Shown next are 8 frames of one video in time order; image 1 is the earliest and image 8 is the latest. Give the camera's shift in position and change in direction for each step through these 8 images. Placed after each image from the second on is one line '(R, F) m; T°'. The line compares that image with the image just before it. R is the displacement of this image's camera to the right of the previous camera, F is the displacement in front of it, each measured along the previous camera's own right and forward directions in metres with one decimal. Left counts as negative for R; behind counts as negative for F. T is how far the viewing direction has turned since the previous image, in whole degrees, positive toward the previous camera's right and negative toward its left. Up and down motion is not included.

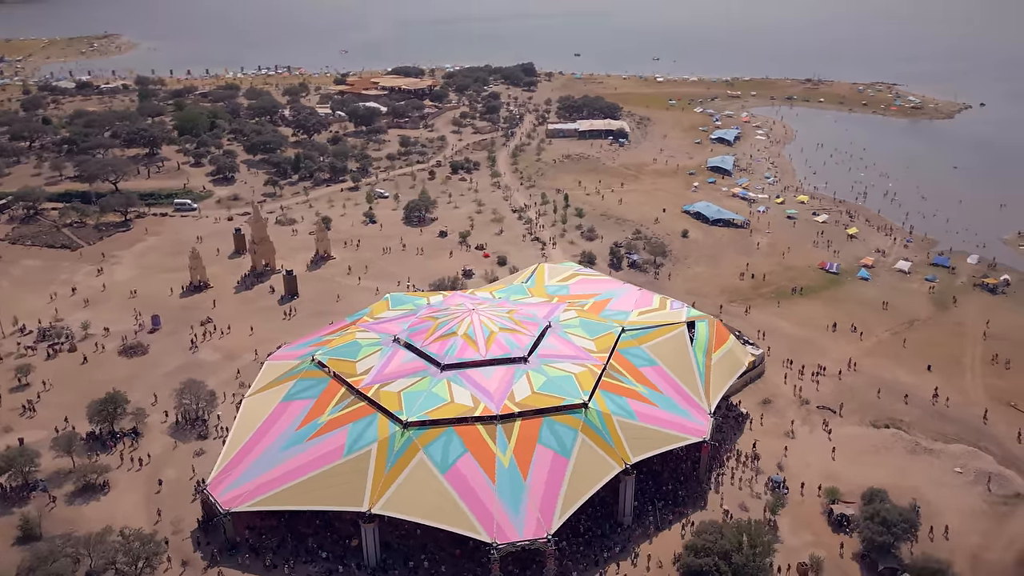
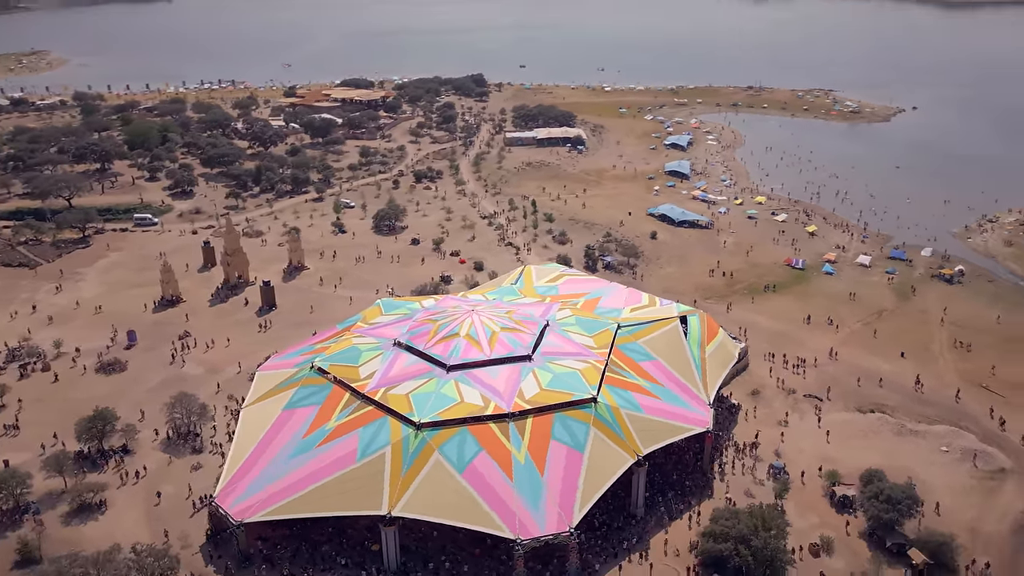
(-2.5, +0.1) m; +4°
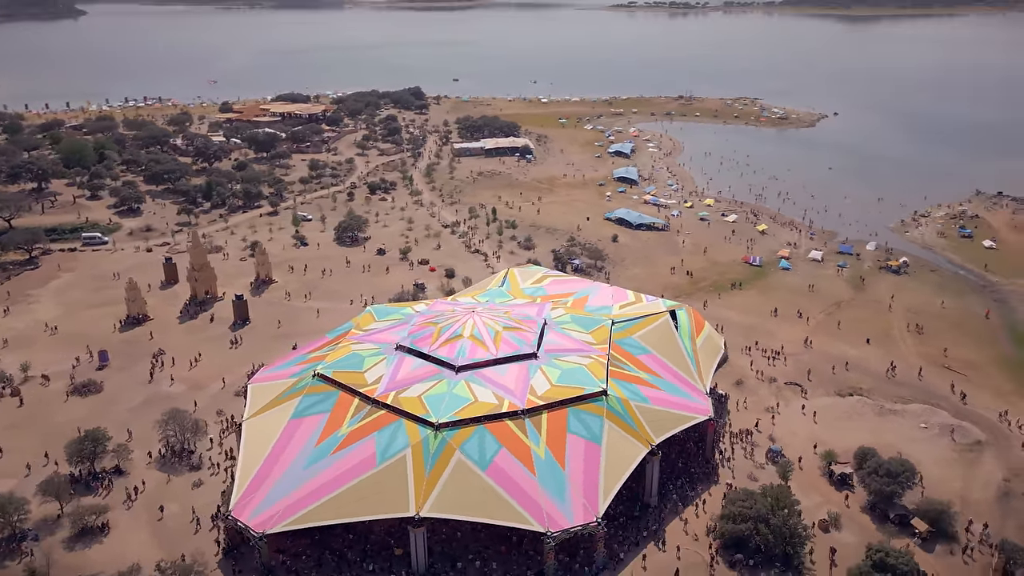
(-3.2, 0.0) m; +5°
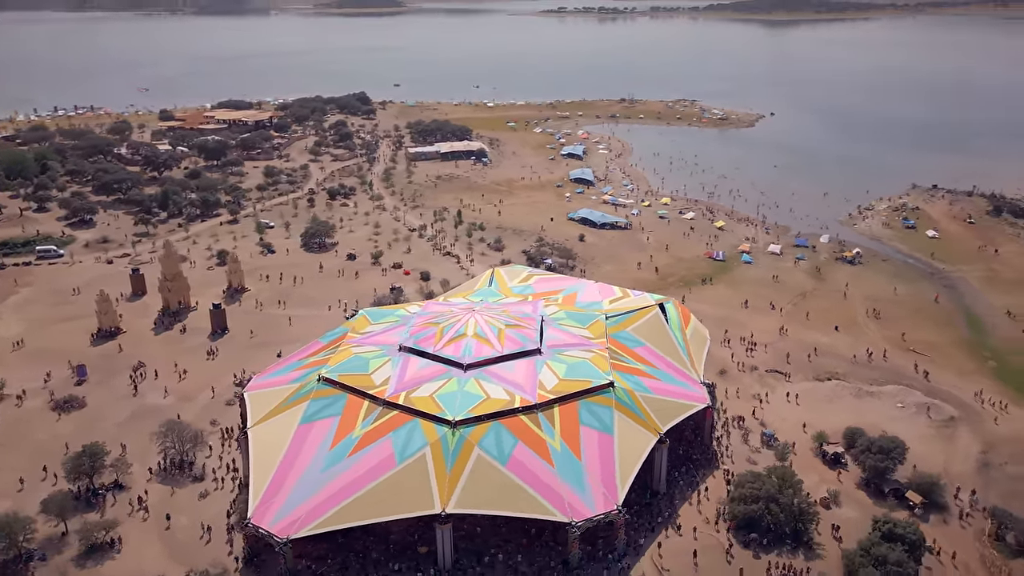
(-2.8, -0.3) m; +4°
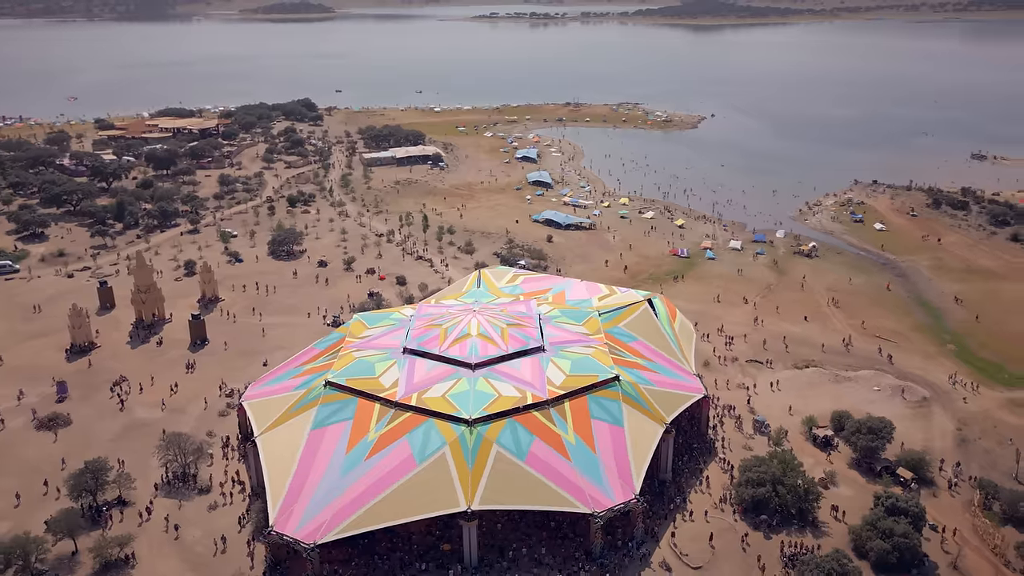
(-2.7, -0.4) m; +4°
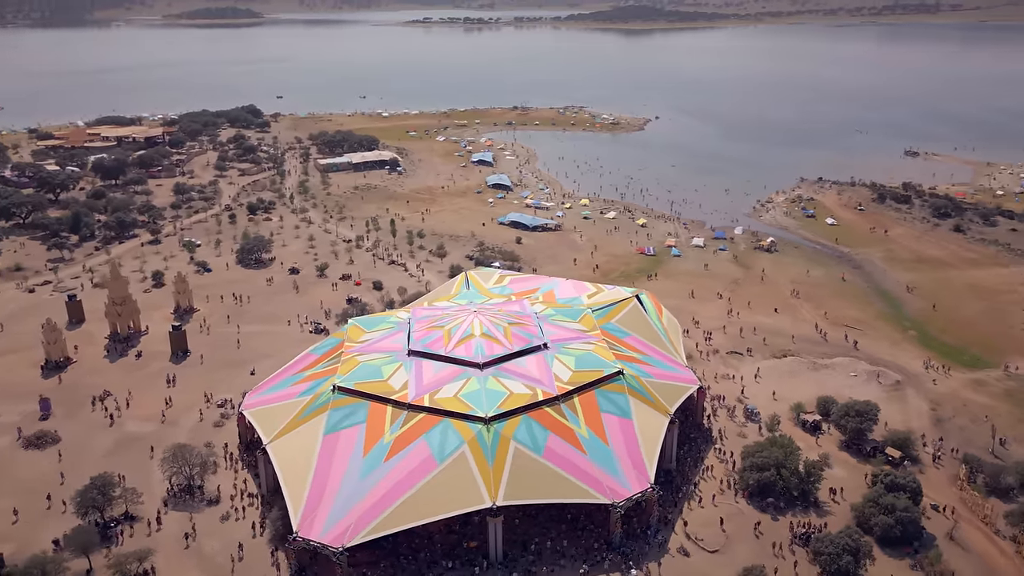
(-2.7, -0.4) m; +4°
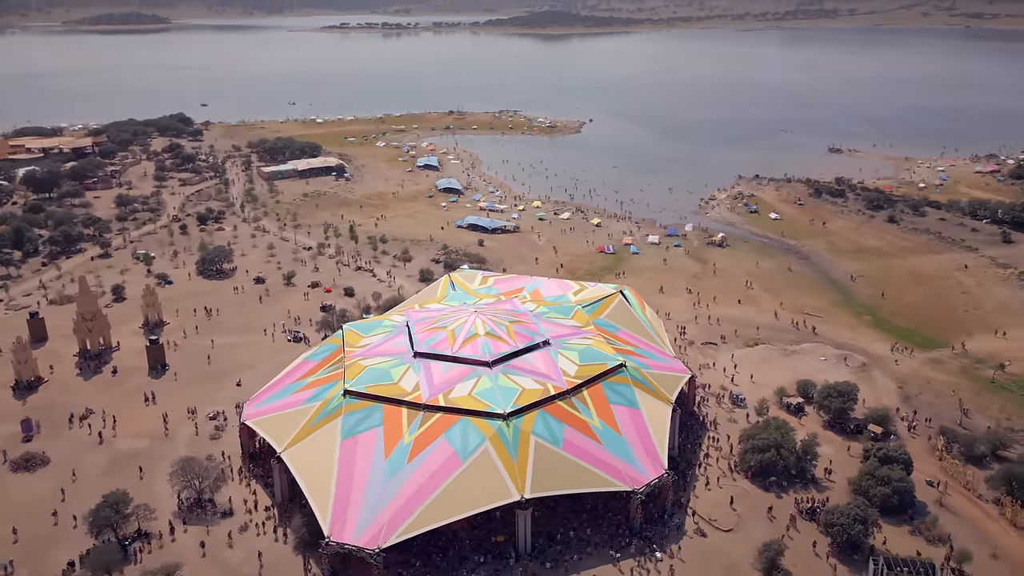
(-3.4, -0.6) m; +5°
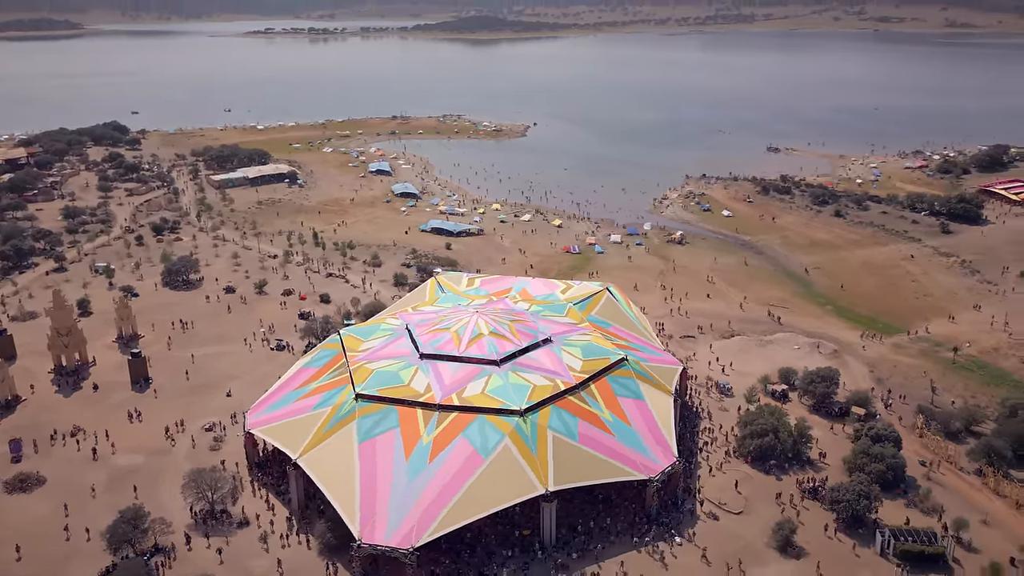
(-3.0, -0.6) m; +4°
